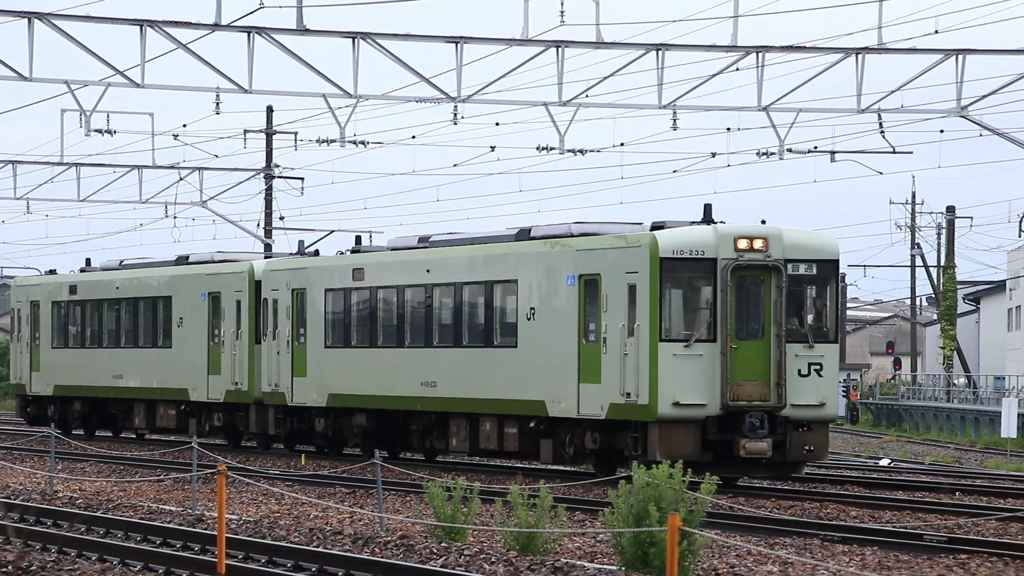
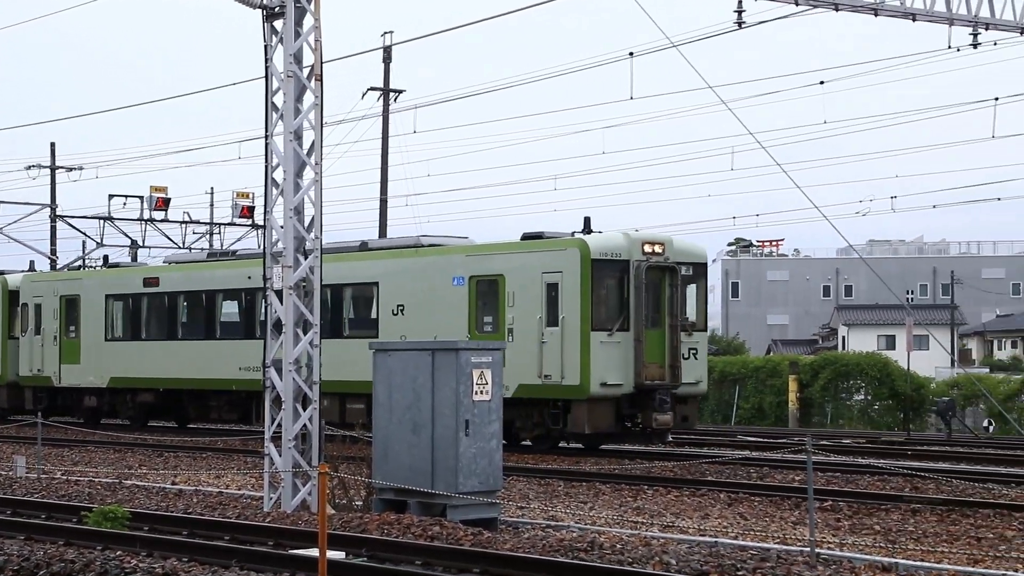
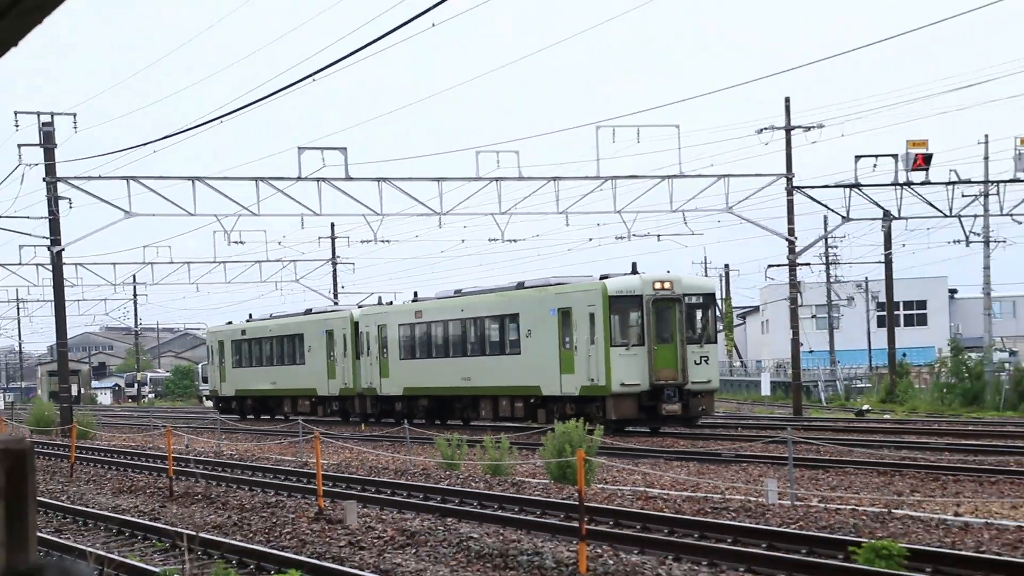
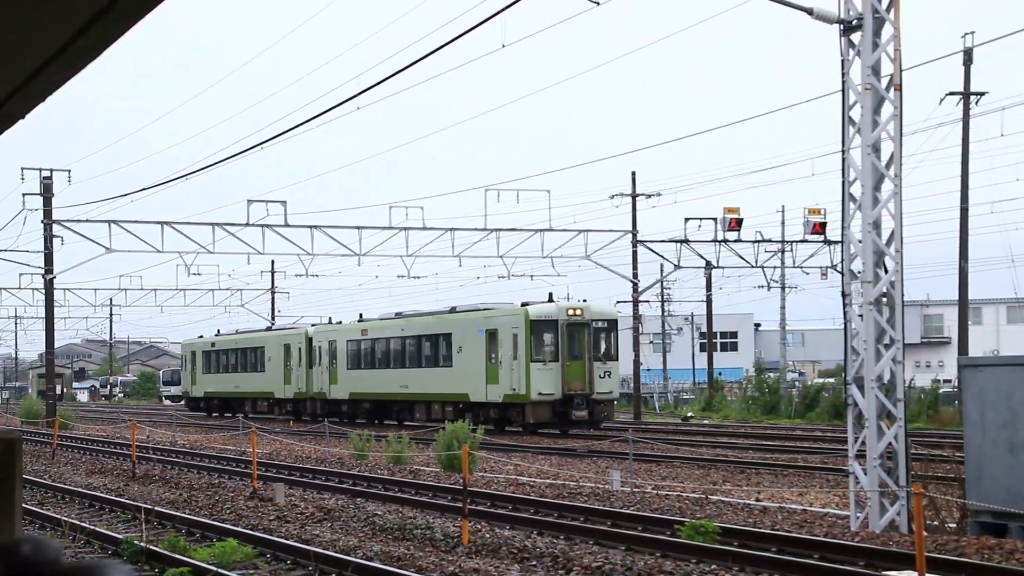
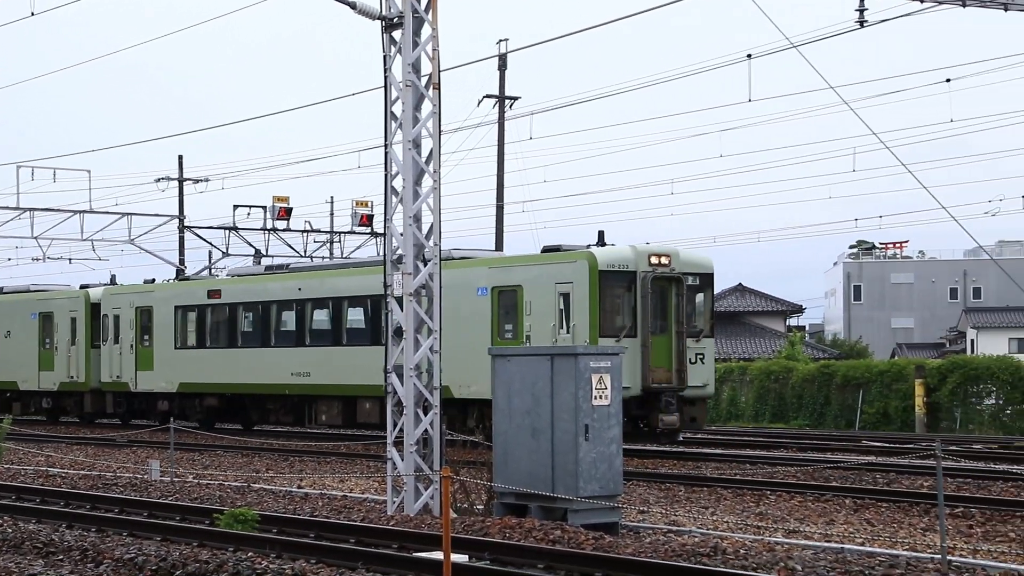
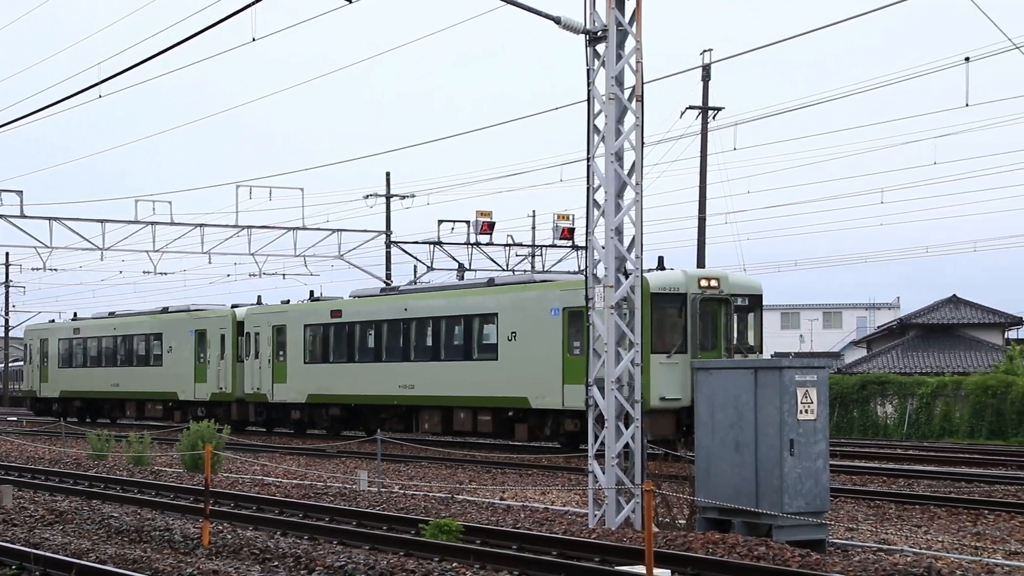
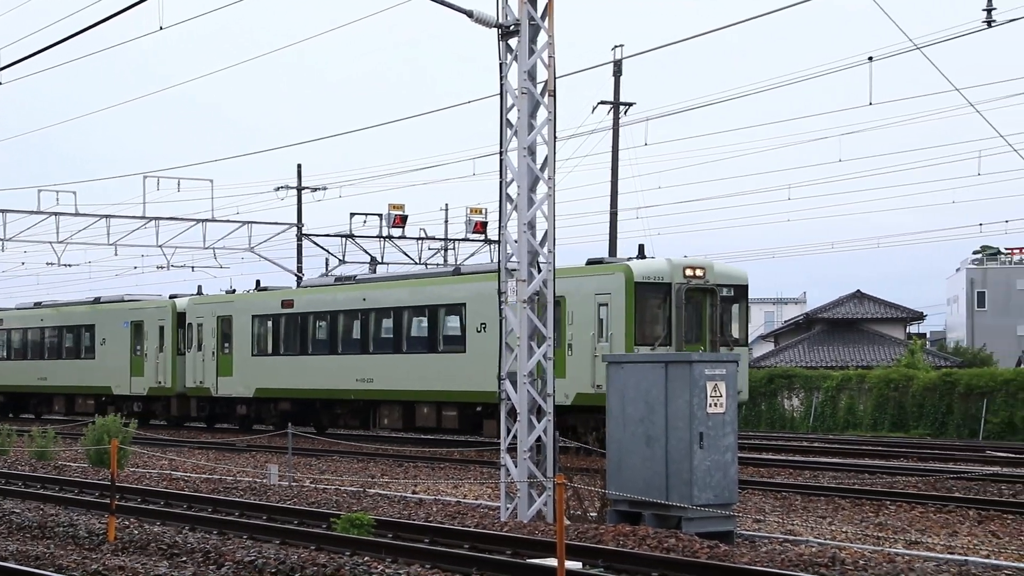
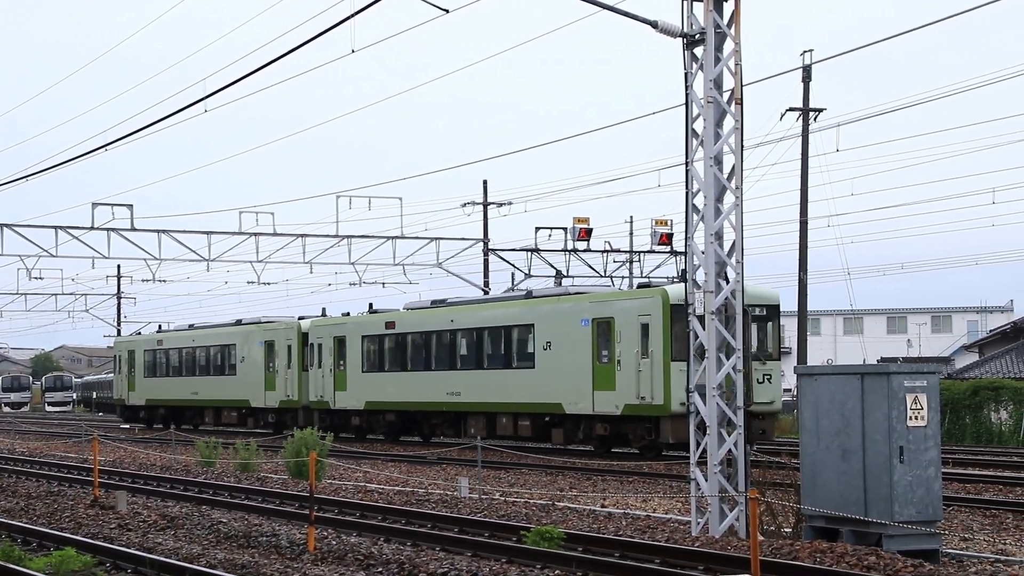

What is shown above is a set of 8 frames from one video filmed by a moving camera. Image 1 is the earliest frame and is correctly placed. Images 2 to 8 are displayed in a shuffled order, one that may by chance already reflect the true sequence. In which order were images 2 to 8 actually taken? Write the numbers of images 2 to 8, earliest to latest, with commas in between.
3, 4, 8, 6, 7, 5, 2
